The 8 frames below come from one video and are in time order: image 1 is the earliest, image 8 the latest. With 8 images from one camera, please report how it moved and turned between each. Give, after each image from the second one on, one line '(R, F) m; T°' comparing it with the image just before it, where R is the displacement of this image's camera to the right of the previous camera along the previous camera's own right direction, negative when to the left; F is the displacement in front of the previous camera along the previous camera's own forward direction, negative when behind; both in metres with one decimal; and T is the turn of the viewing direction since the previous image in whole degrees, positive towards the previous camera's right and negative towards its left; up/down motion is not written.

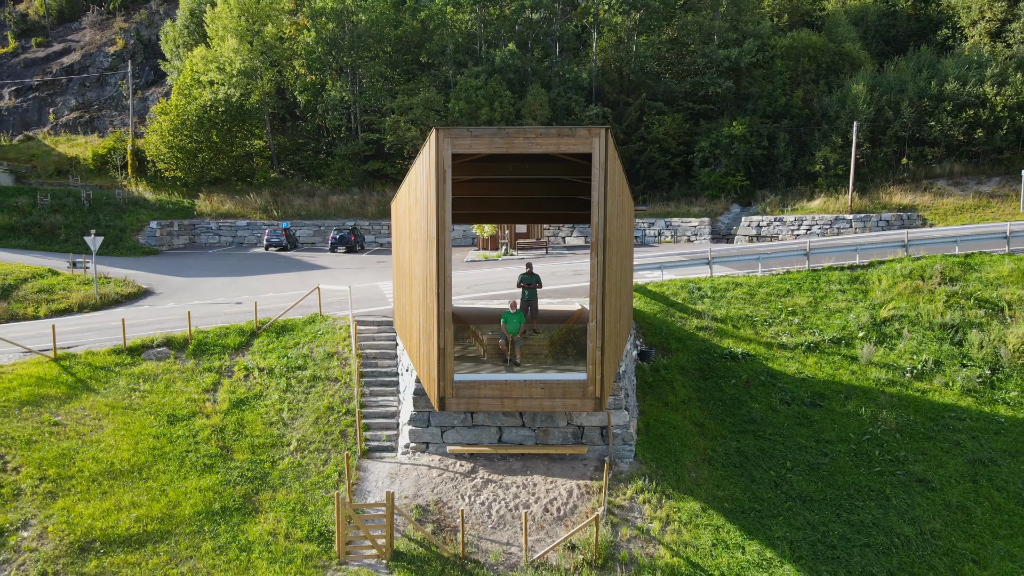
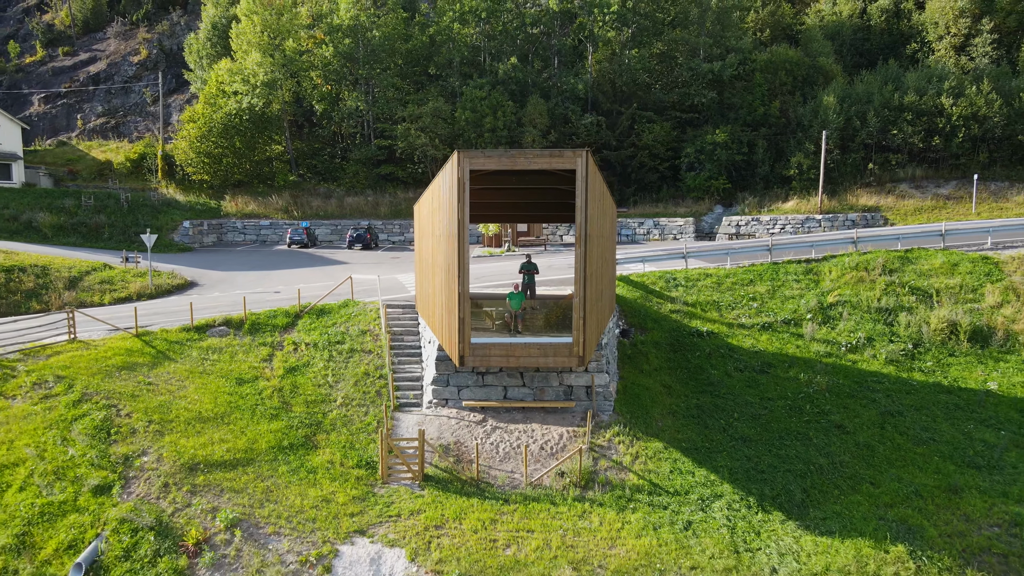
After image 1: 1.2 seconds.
(0.0, -2.1) m; 0°
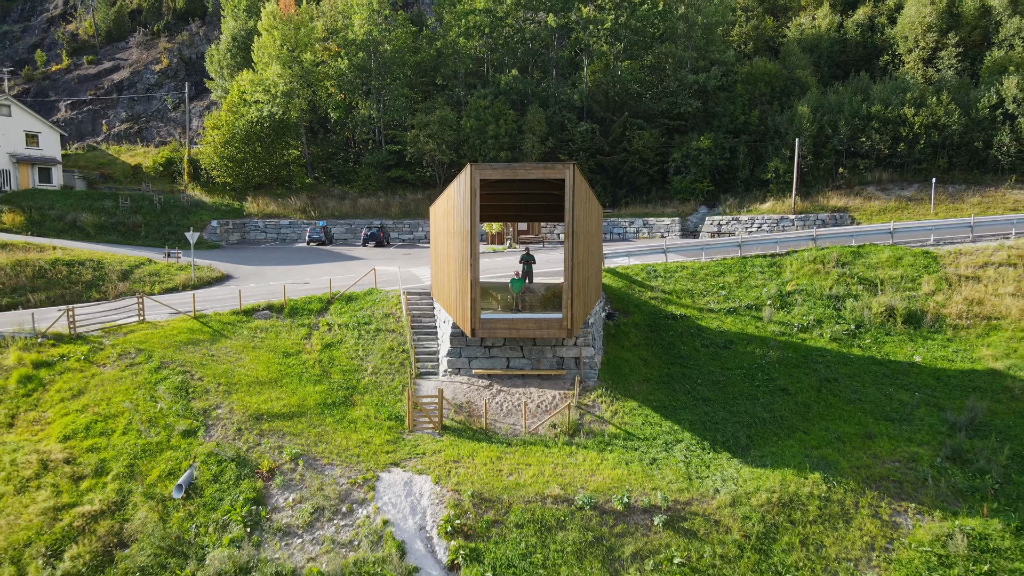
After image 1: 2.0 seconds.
(0.0, -2.1) m; 0°
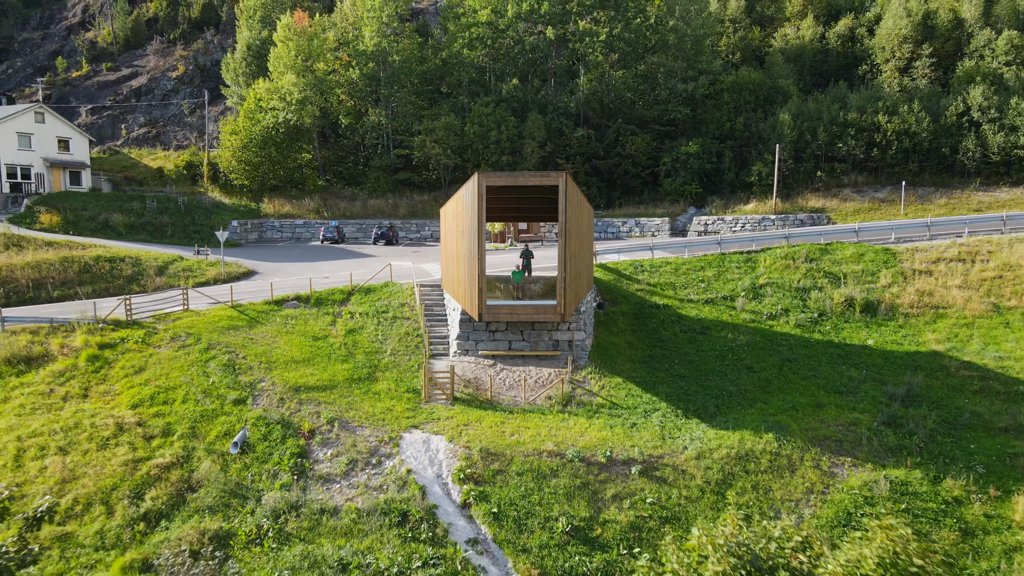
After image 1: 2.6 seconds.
(0.0, -1.8) m; 0°
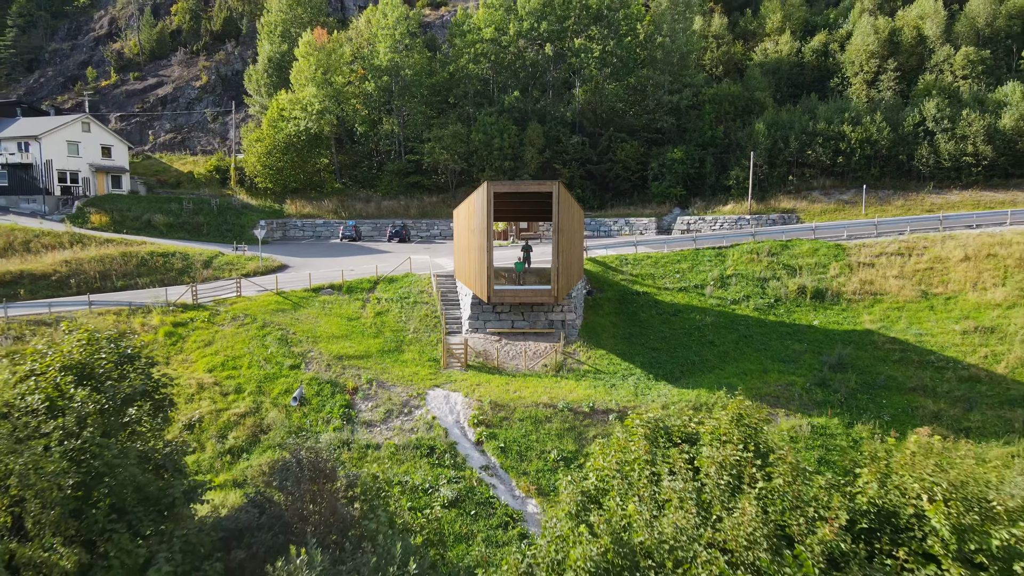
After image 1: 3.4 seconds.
(-0.1, -2.9) m; 0°
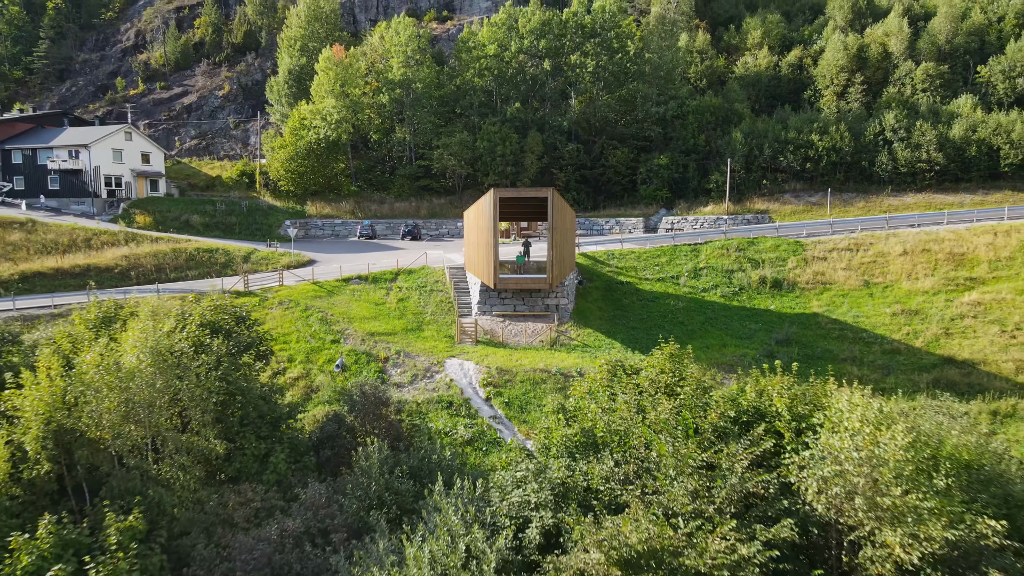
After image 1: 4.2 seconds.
(-0.1, -3.2) m; 0°
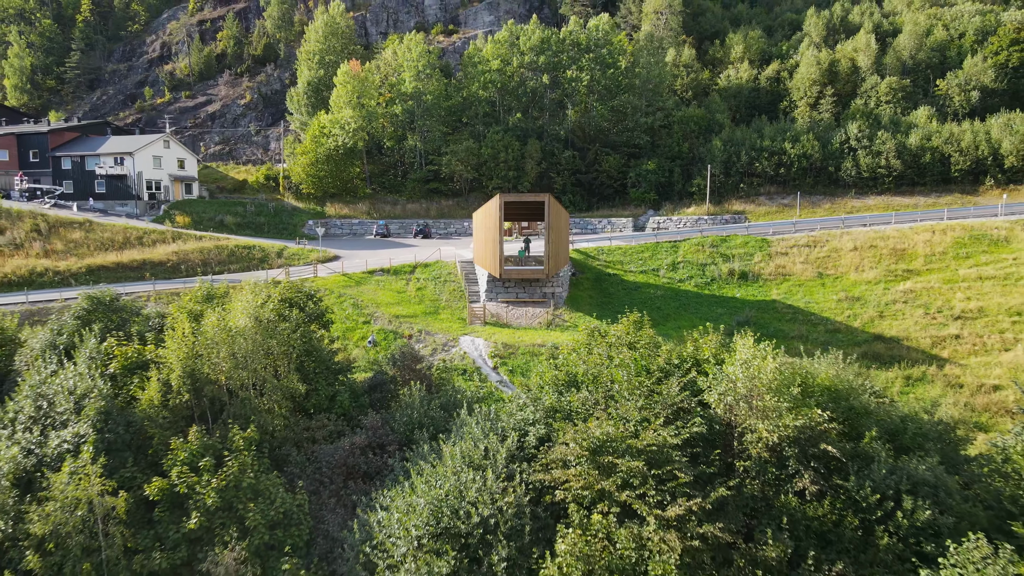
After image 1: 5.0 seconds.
(-0.1, -3.5) m; 0°
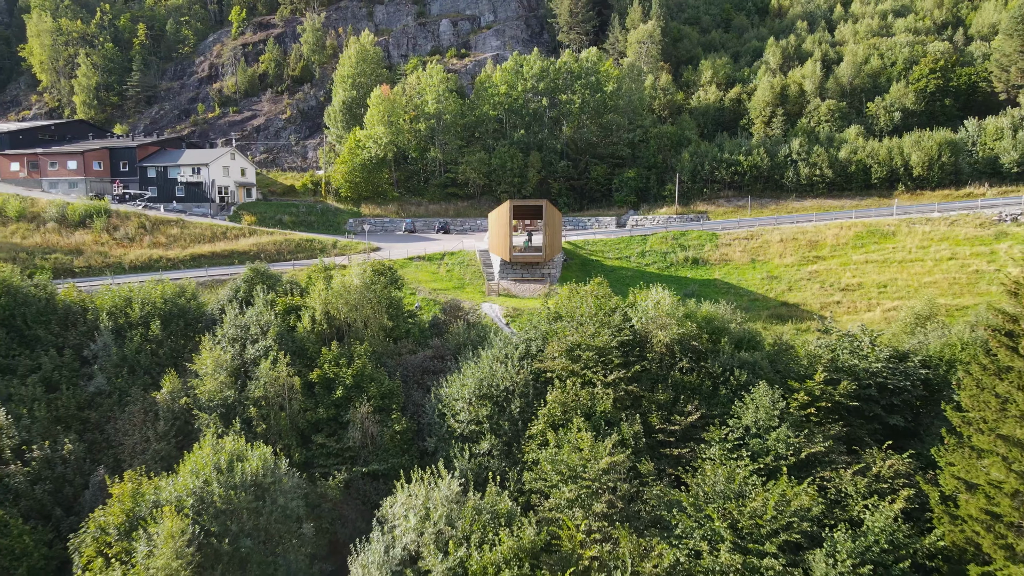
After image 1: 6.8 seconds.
(-0.3, -8.1) m; 0°
